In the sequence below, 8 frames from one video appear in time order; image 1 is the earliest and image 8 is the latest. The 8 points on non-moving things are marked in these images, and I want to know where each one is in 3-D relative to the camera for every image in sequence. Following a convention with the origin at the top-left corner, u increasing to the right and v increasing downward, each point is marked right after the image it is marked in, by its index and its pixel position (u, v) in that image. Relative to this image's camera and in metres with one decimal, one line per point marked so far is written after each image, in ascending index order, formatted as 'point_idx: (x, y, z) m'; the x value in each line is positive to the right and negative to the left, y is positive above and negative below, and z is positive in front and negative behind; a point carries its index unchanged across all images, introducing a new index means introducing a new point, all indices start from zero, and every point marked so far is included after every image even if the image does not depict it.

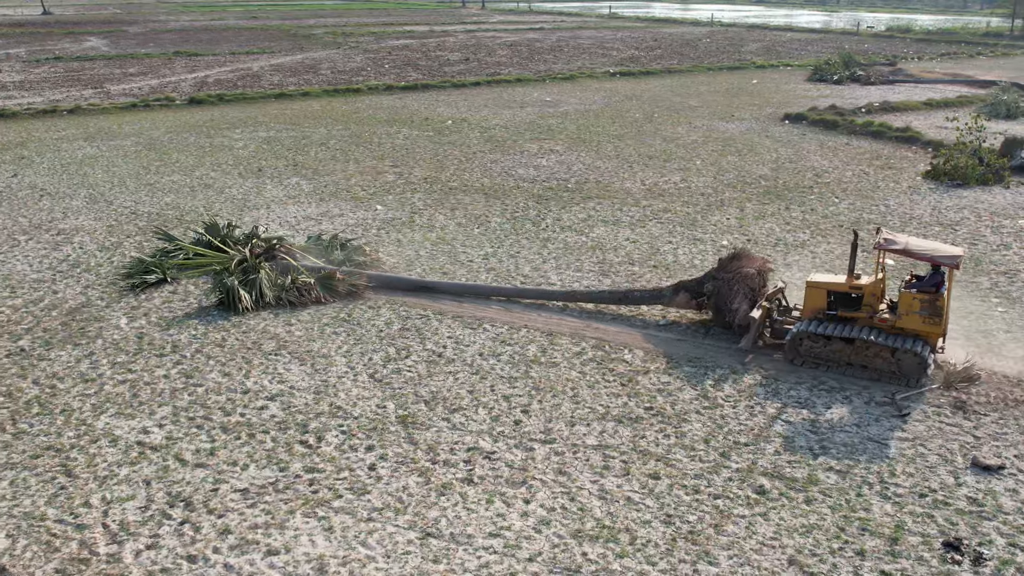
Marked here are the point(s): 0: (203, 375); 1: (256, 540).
0: (-3.4, -1.0, +9.8) m
1: (-2.0, -2.0, +6.9) m
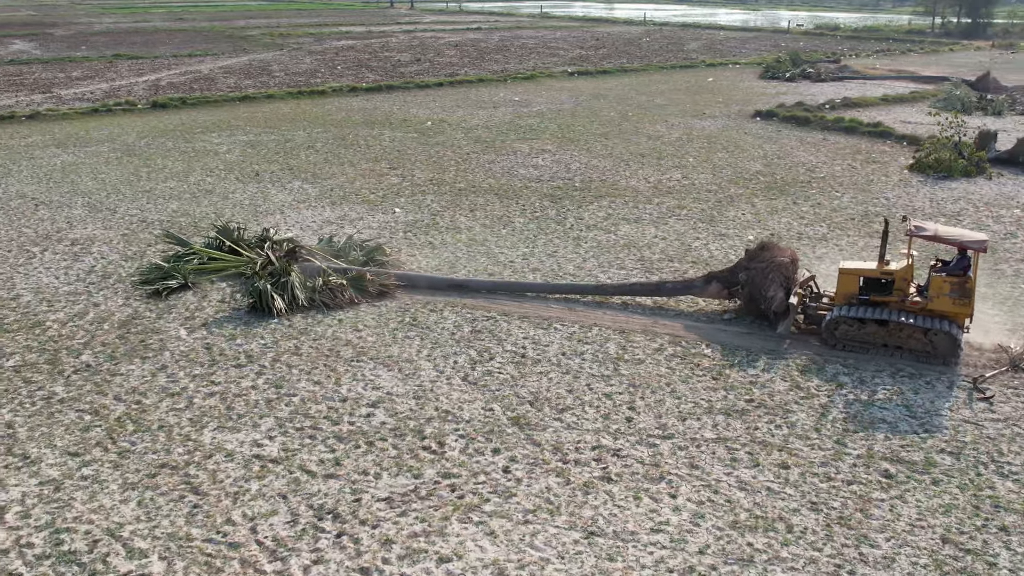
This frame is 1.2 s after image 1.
0: (-2.4, -1.1, +9.6) m
1: (-0.7, -2.0, +6.8) m
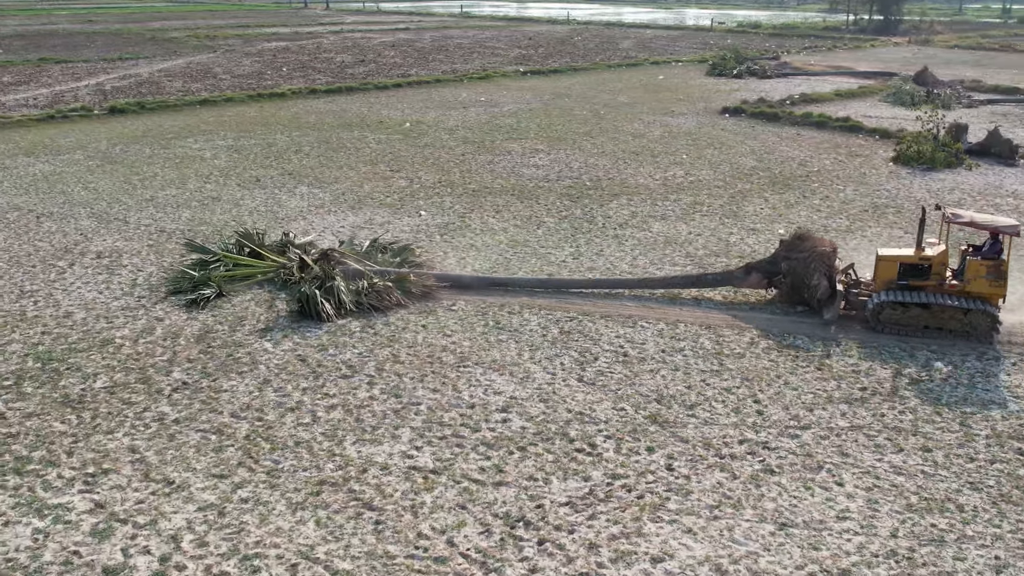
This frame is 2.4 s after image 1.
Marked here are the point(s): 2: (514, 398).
0: (-1.1, -1.1, +9.3) m
1: (+0.9, -2.0, +6.8) m
2: (0.0, -1.2, +9.2) m
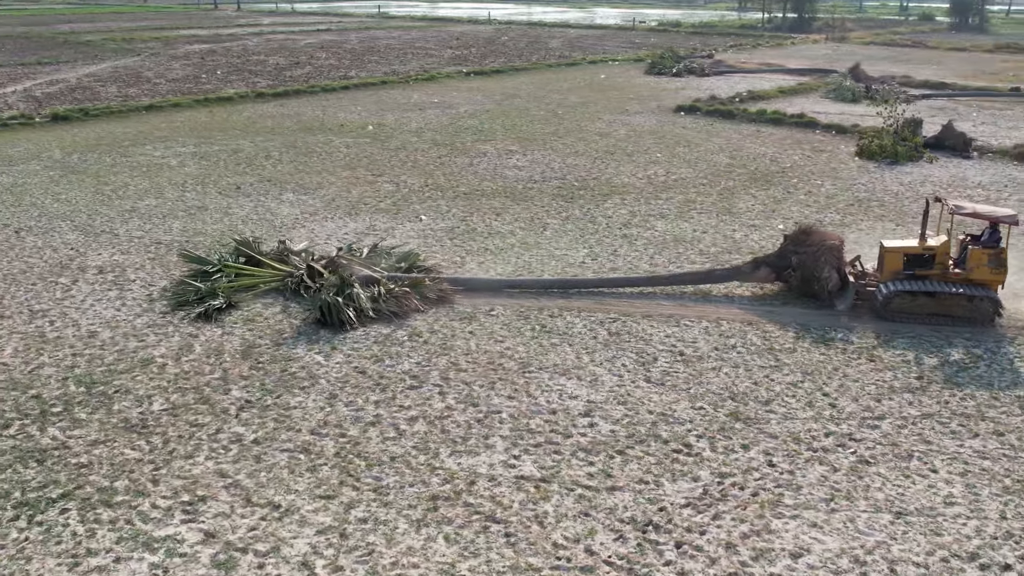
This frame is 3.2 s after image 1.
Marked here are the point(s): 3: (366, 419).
0: (-0.3, -1.2, +9.2) m
1: (+2.0, -2.0, +6.9) m
2: (+0.9, -1.2, +9.2) m
3: (-1.5, -1.3, +8.8) m
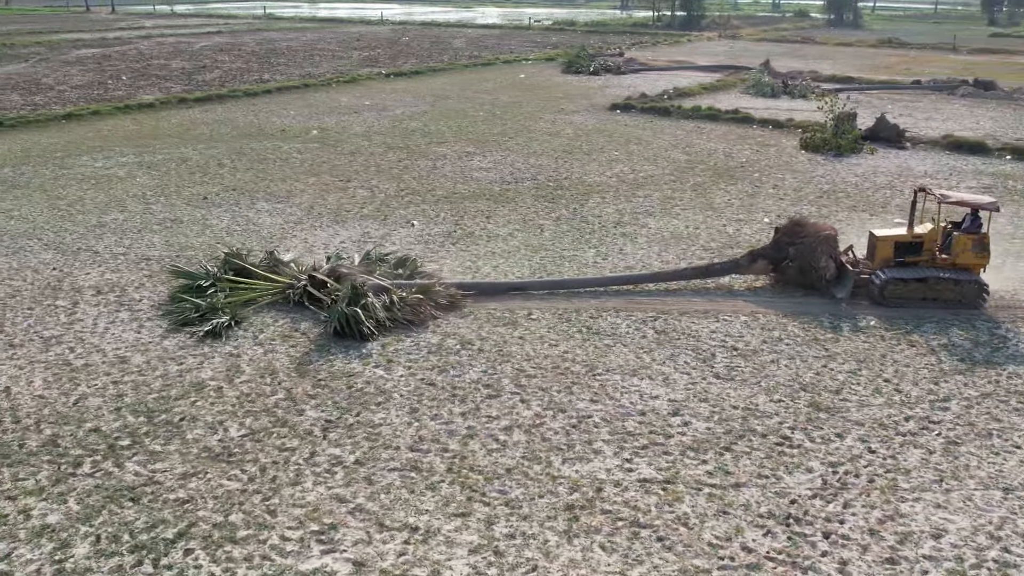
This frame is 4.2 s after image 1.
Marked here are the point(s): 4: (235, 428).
0: (+0.6, -1.2, +9.1) m
1: (+3.2, -2.0, +7.1) m
2: (+1.8, -1.2, +9.3) m
3: (-0.5, -1.4, +8.6) m
4: (-2.7, -1.4, +8.6) m
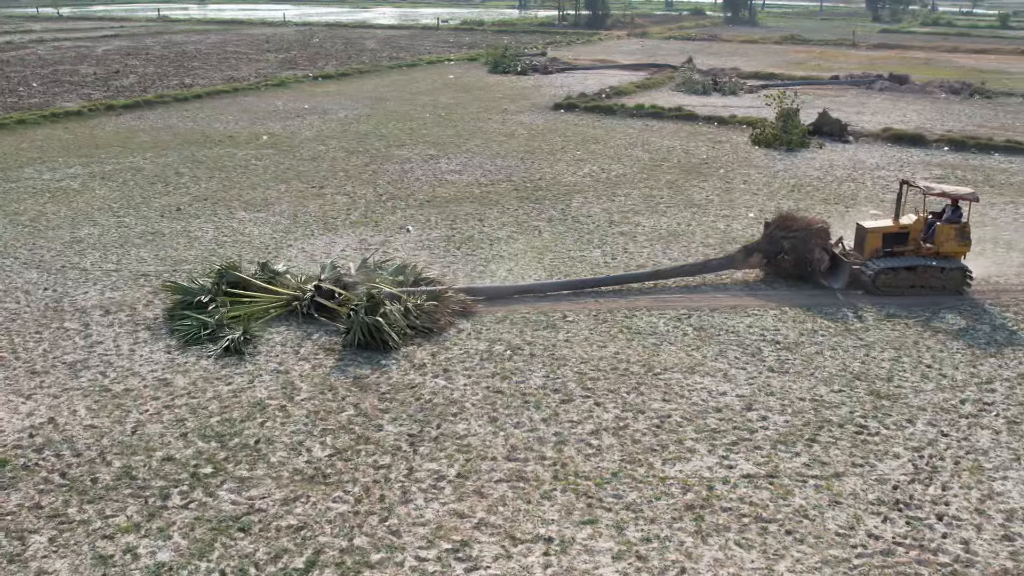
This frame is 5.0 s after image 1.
0: (+1.4, -1.2, +9.2) m
1: (+4.3, -1.9, +7.5) m
2: (+2.5, -1.2, +9.5) m
3: (+0.4, -1.5, +8.5) m
4: (-1.8, -1.5, +8.3) m
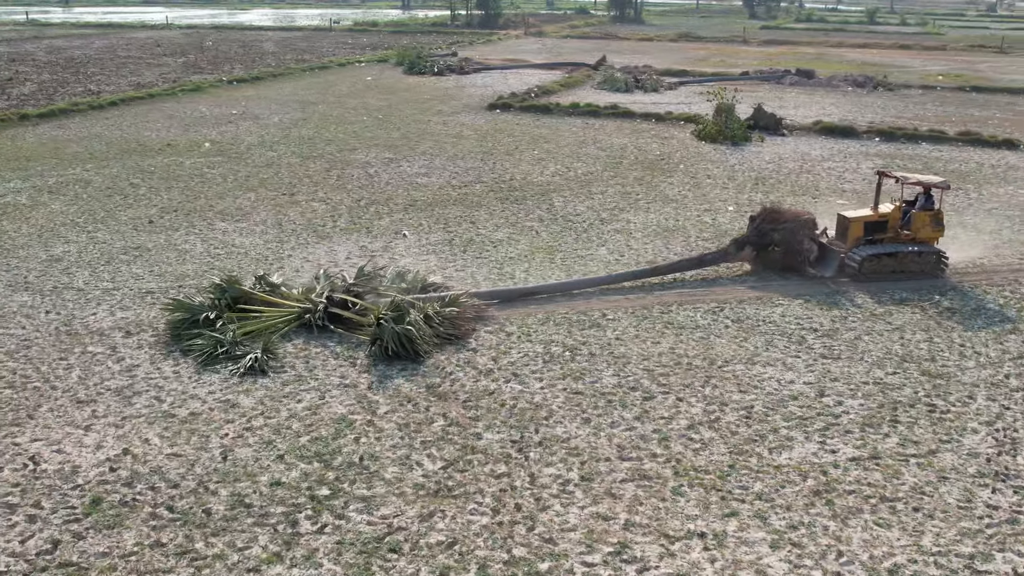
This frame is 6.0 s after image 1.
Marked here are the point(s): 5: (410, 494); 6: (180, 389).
0: (+2.3, -1.2, +9.4) m
1: (+5.4, -1.7, +8.0) m
2: (+3.4, -1.1, +9.8) m
3: (+1.4, -1.5, +8.6) m
4: (-0.8, -1.6, +8.1) m
5: (-0.9, -1.8, +7.5) m
6: (-3.7, -1.1, +9.6) m
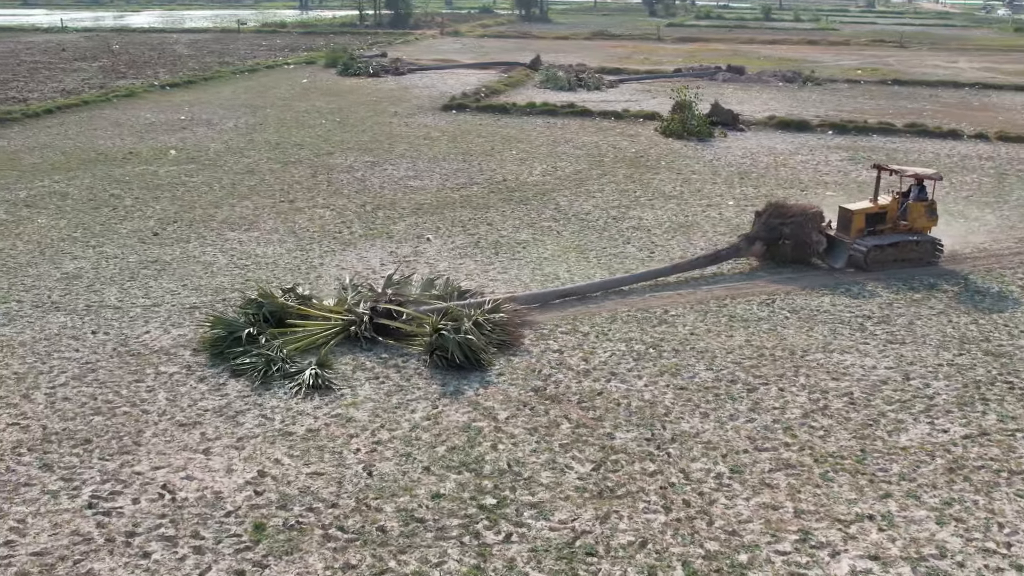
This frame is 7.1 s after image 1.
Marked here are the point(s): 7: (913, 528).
0: (+3.5, -1.1, +9.8) m
1: (+6.7, -1.5, +8.8) m
2: (+4.5, -0.9, +10.3) m
3: (+2.7, -1.4, +8.9) m
4: (+0.6, -1.6, +8.1) m
5: (+0.5, -1.8, +7.6) m
6: (-2.5, -1.3, +9.3) m
7: (+3.3, -2.0, +7.2) m
